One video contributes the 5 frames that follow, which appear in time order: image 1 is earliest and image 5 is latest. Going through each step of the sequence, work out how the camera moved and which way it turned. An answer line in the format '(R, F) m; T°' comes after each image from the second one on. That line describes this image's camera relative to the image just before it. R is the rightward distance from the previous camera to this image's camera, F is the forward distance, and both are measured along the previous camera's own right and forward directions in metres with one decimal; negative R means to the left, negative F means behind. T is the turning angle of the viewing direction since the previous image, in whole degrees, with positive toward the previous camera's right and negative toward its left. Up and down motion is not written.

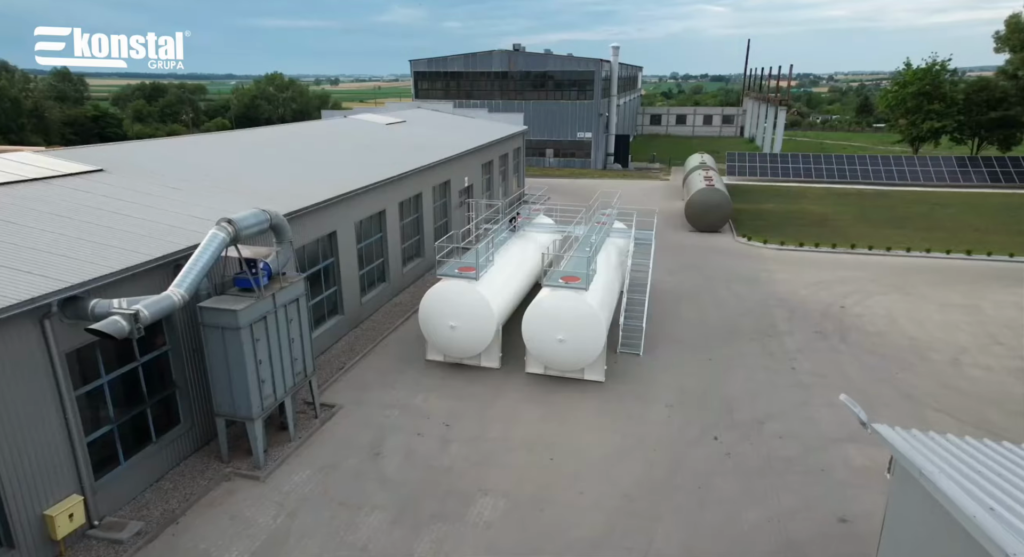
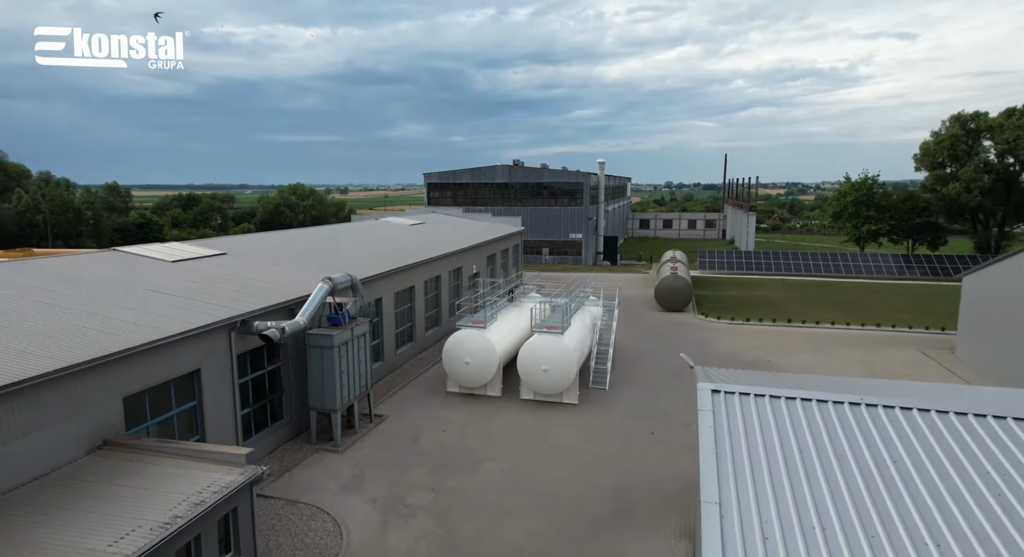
(+0.1, -4.3) m; 0°
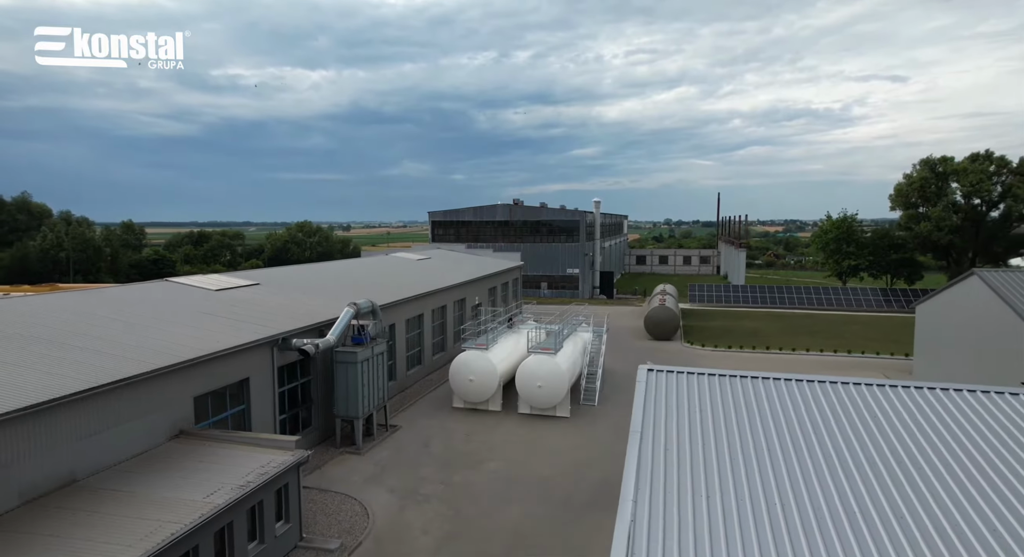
(+0.1, -2.0) m; 0°
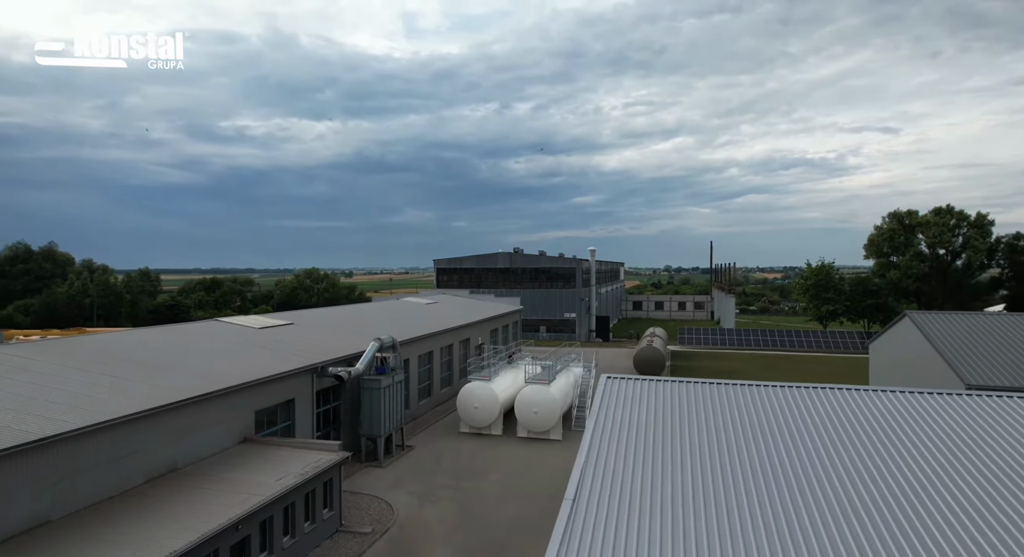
(0.0, -2.7) m; 0°
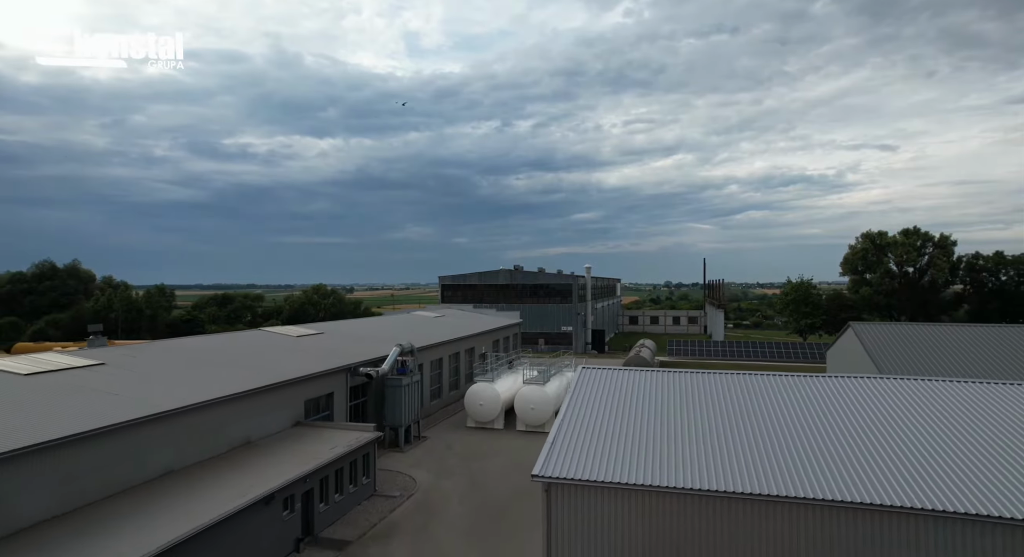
(0.0, -3.1) m; 0°
